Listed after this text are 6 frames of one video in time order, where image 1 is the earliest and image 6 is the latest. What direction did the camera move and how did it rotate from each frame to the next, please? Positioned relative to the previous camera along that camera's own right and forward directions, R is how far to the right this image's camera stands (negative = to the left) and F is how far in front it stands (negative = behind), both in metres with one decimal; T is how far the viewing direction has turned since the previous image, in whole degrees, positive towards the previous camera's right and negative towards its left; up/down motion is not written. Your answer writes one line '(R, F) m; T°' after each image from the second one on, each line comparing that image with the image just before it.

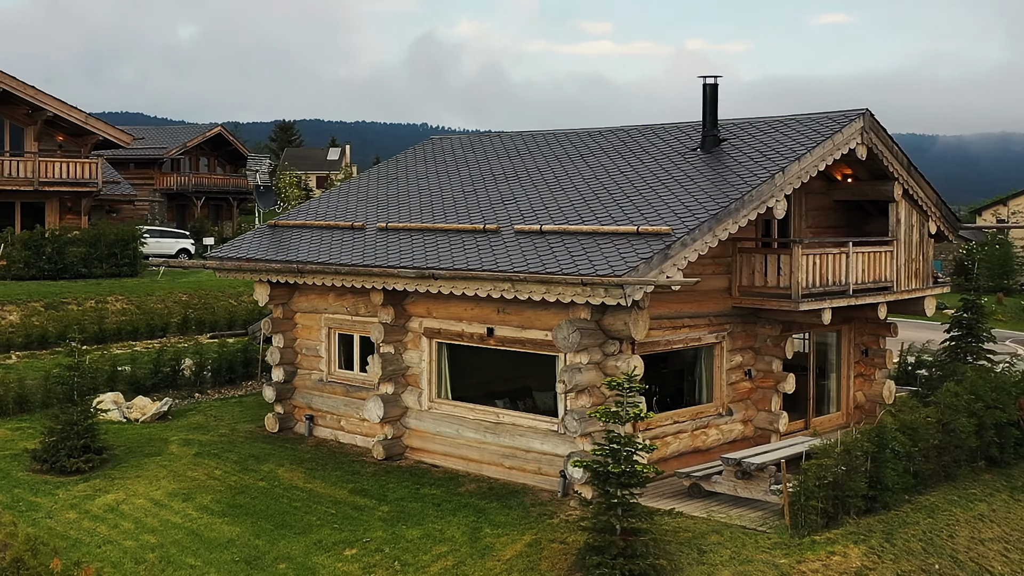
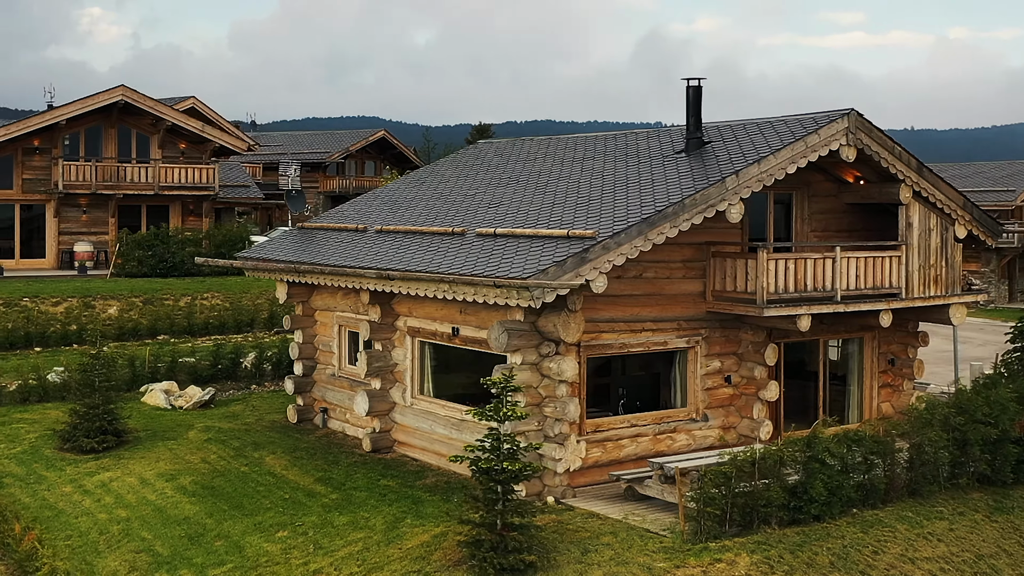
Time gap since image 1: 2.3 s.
(+3.0, -0.1) m; -11°
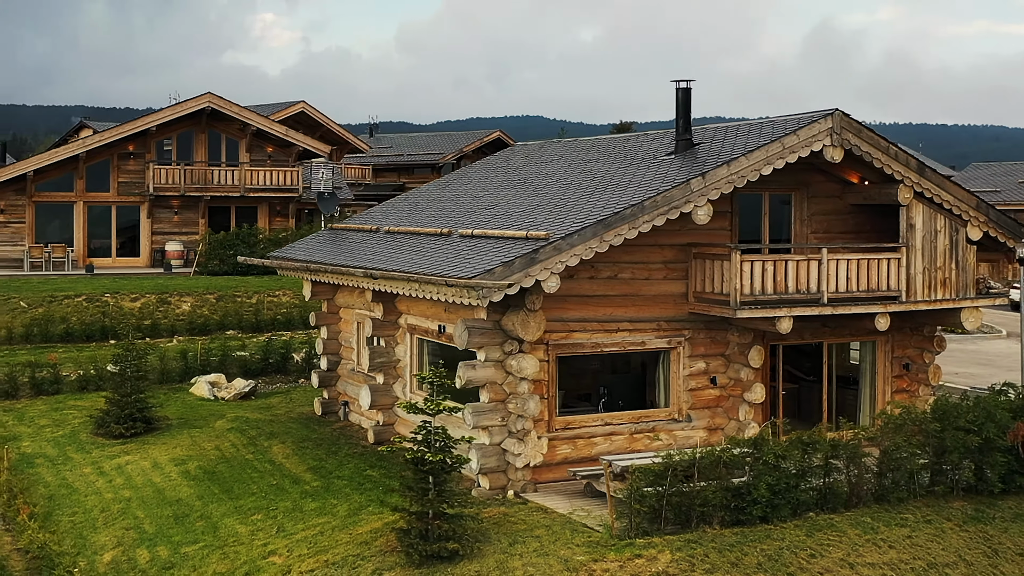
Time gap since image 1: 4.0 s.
(+2.1, -0.2) m; -8°
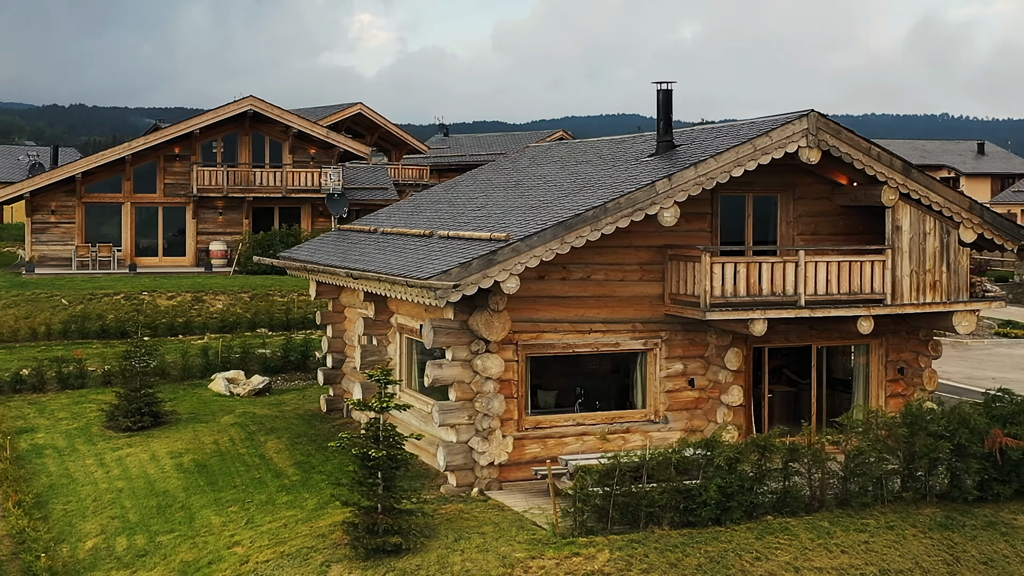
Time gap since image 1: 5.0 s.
(+1.4, -0.1) m; -4°
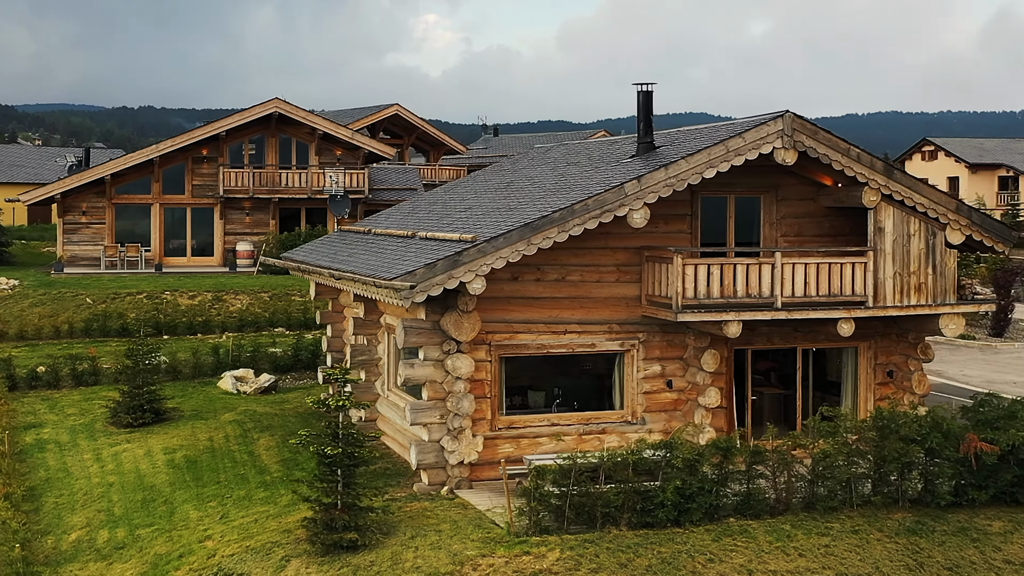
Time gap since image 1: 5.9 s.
(+1.0, -0.1) m; -3°
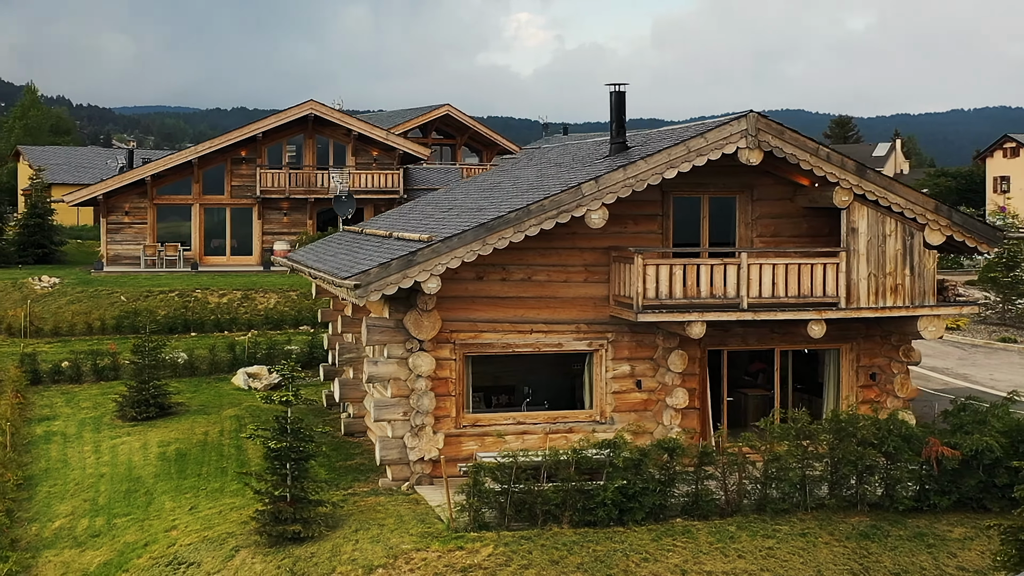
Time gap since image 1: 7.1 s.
(+1.5, -0.1) m; -4°
